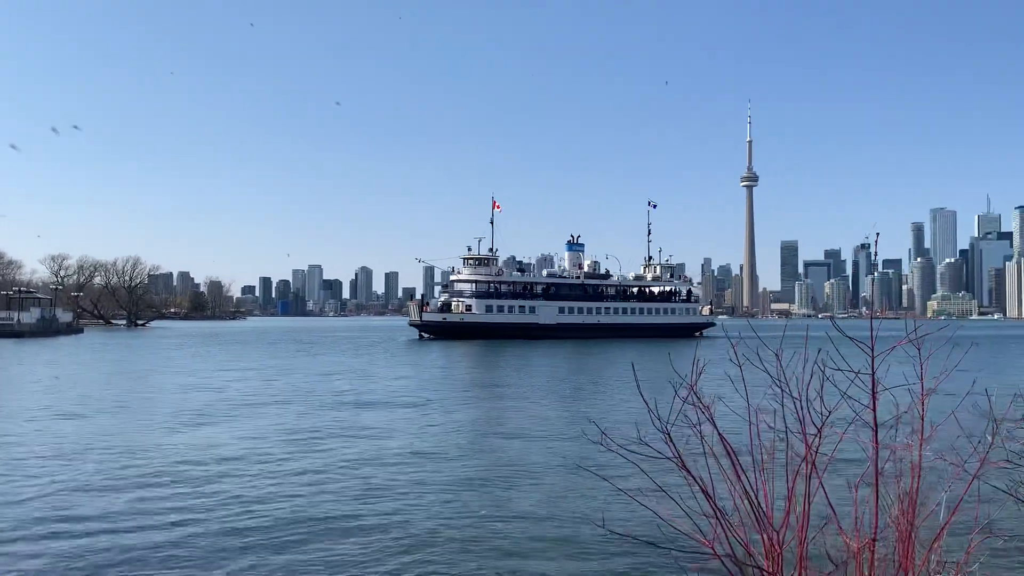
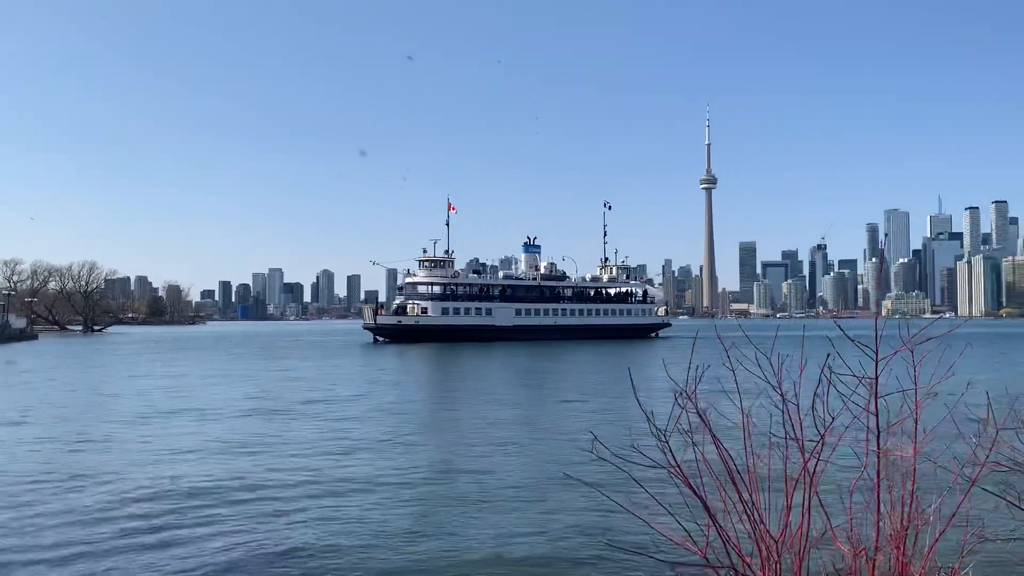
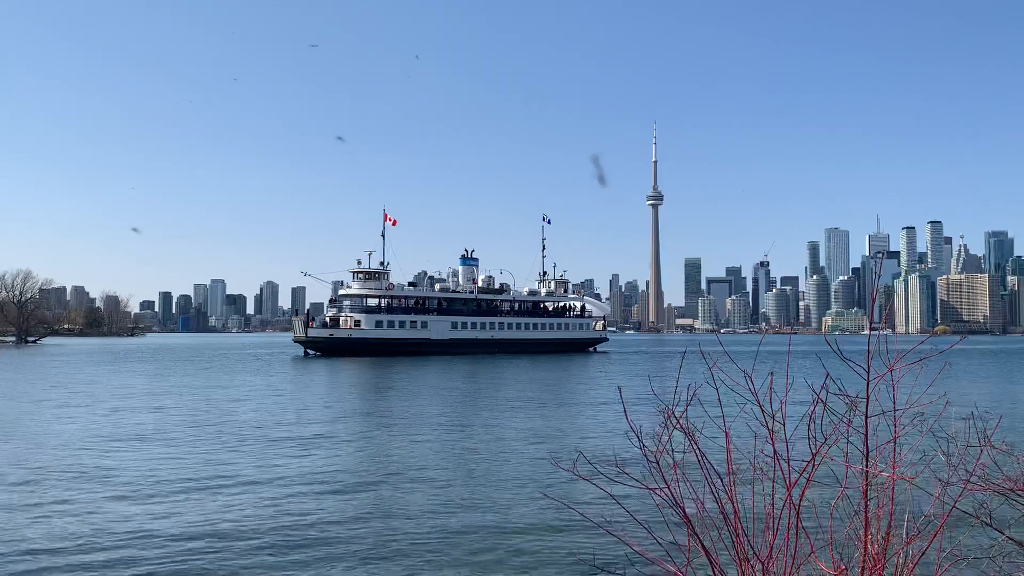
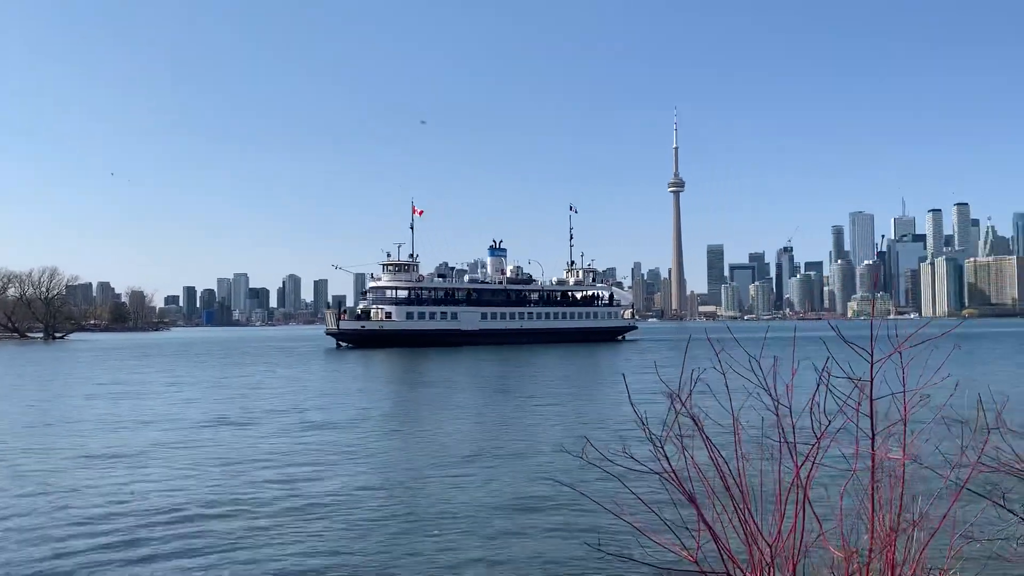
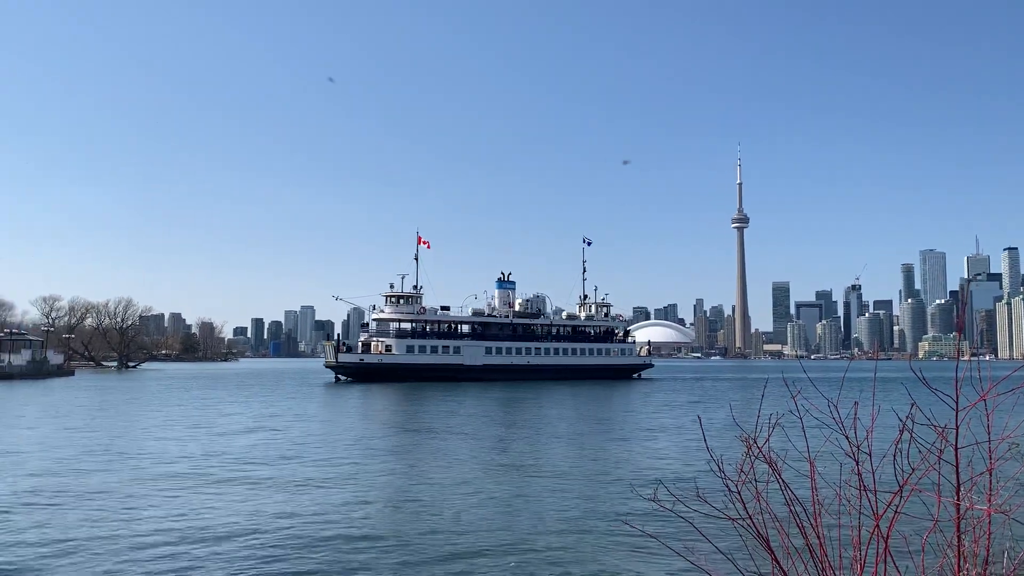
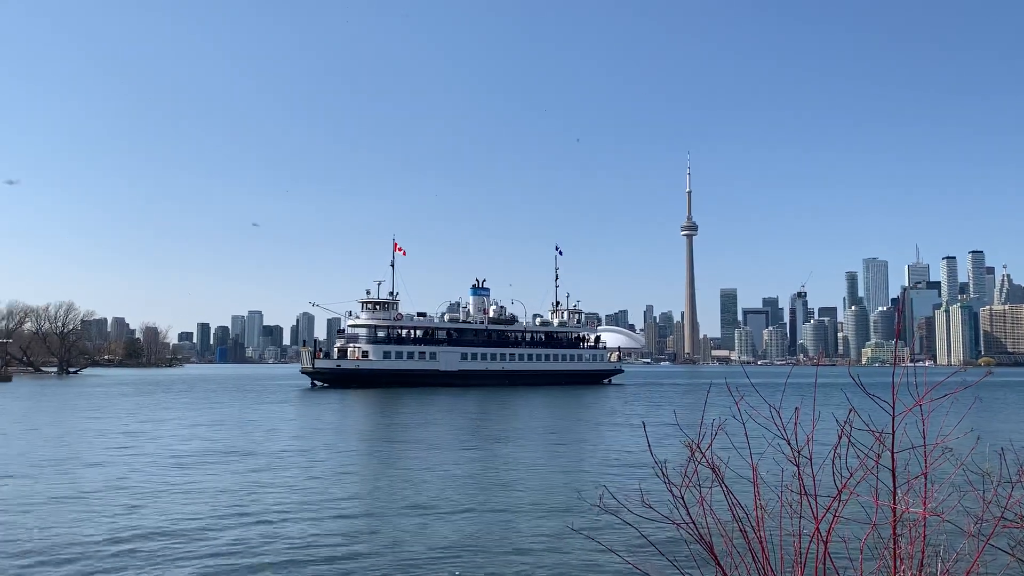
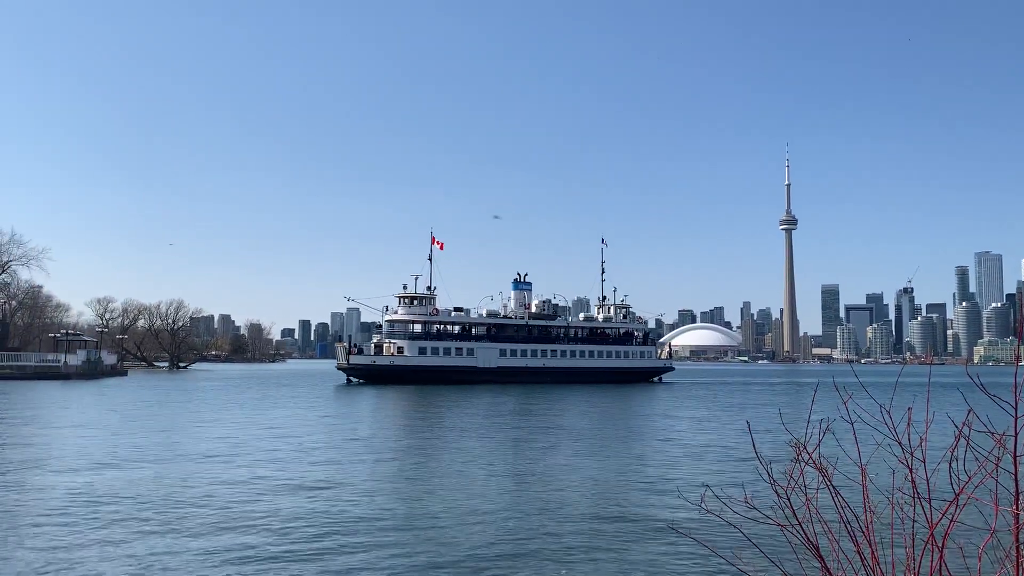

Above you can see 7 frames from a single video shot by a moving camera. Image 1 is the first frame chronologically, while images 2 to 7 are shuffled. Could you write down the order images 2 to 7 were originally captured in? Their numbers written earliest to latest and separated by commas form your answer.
2, 4, 3, 6, 5, 7
